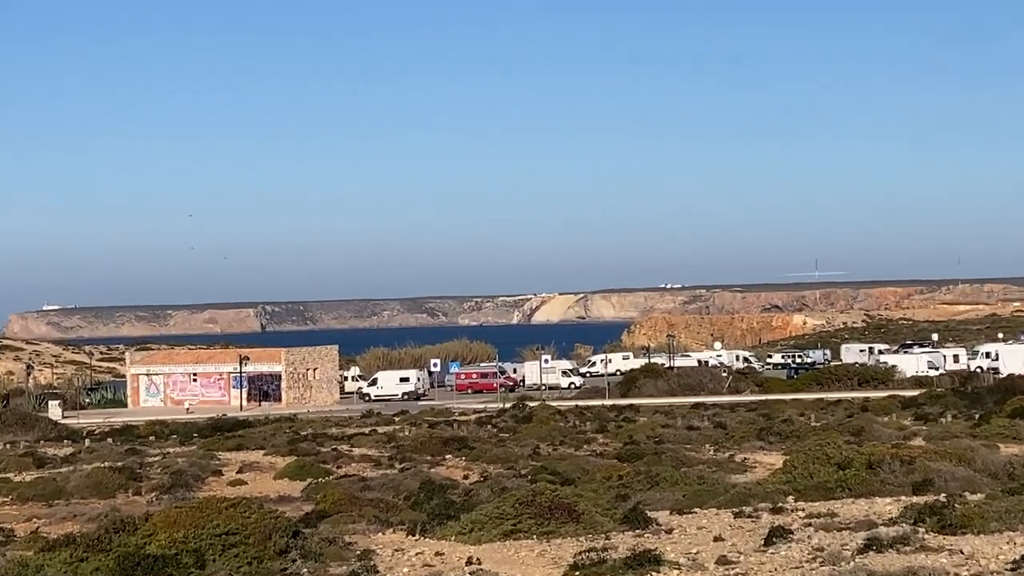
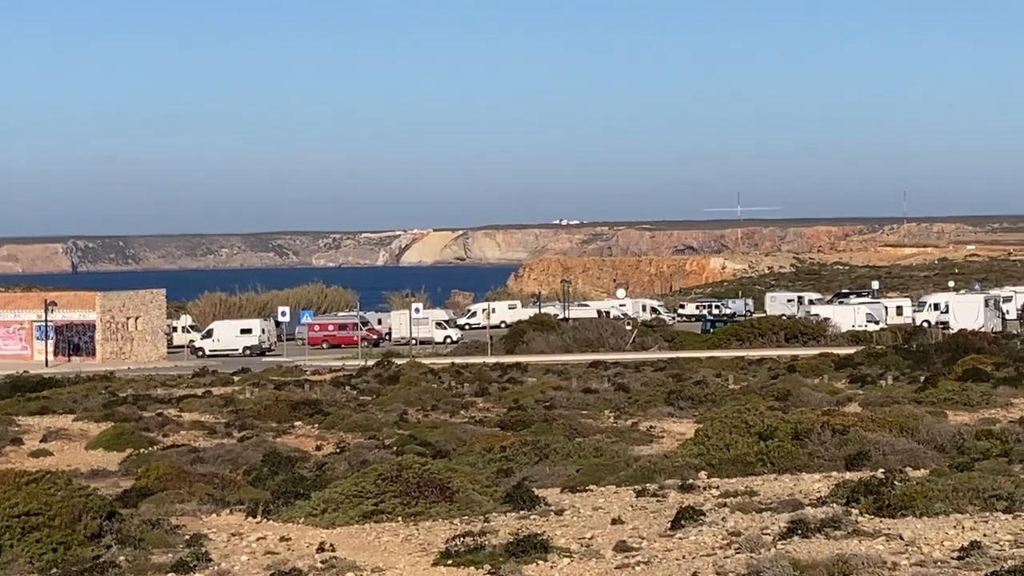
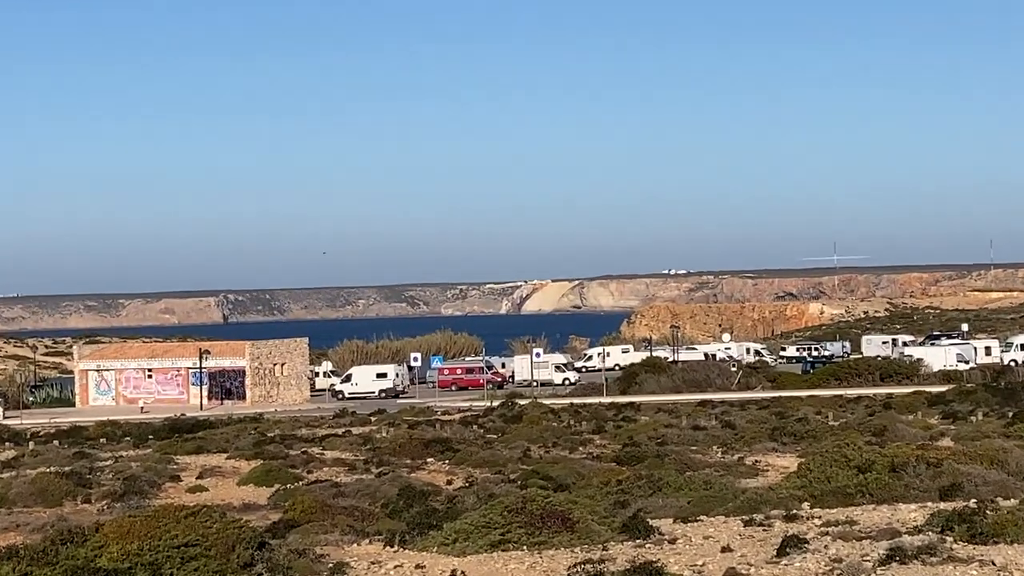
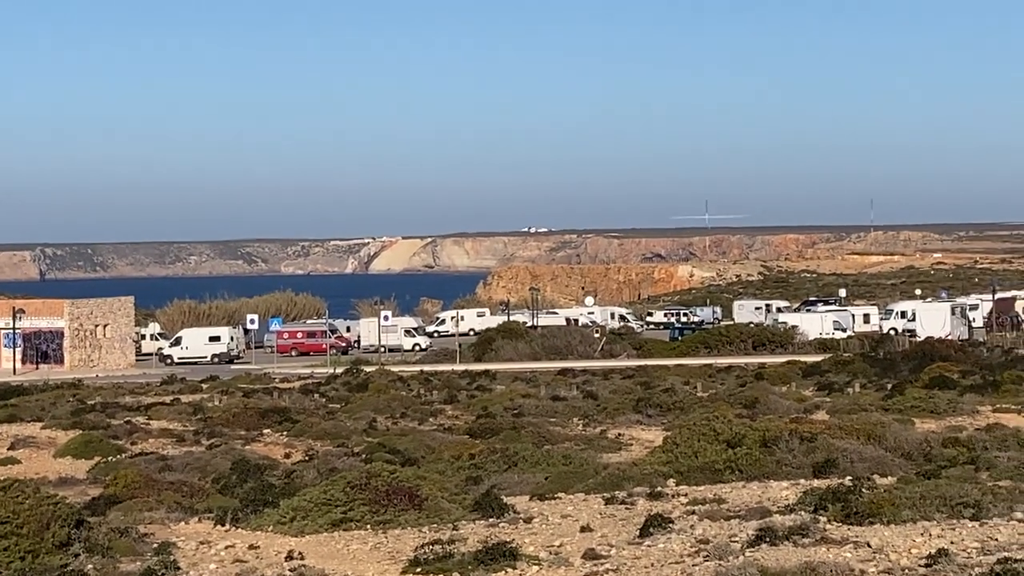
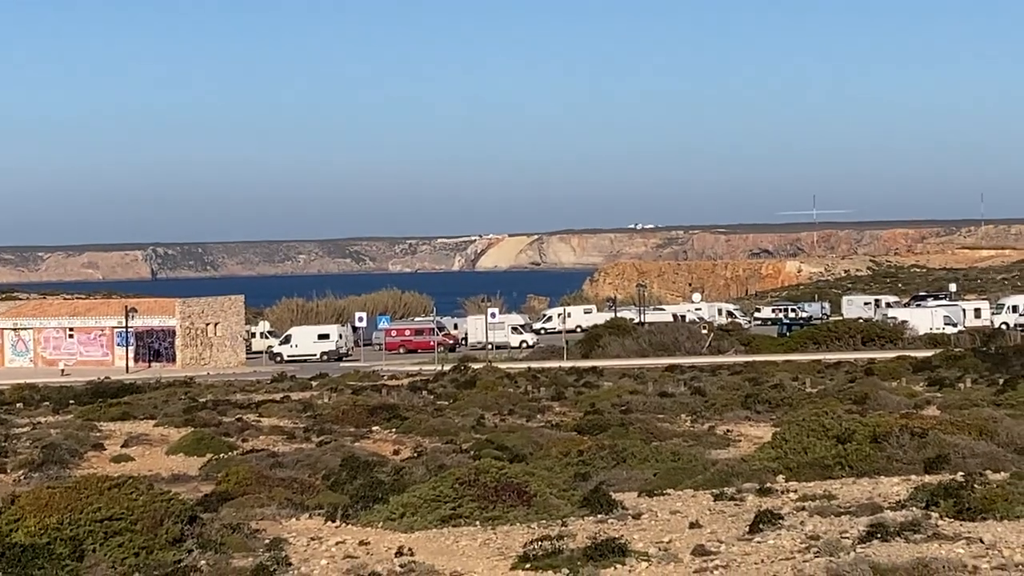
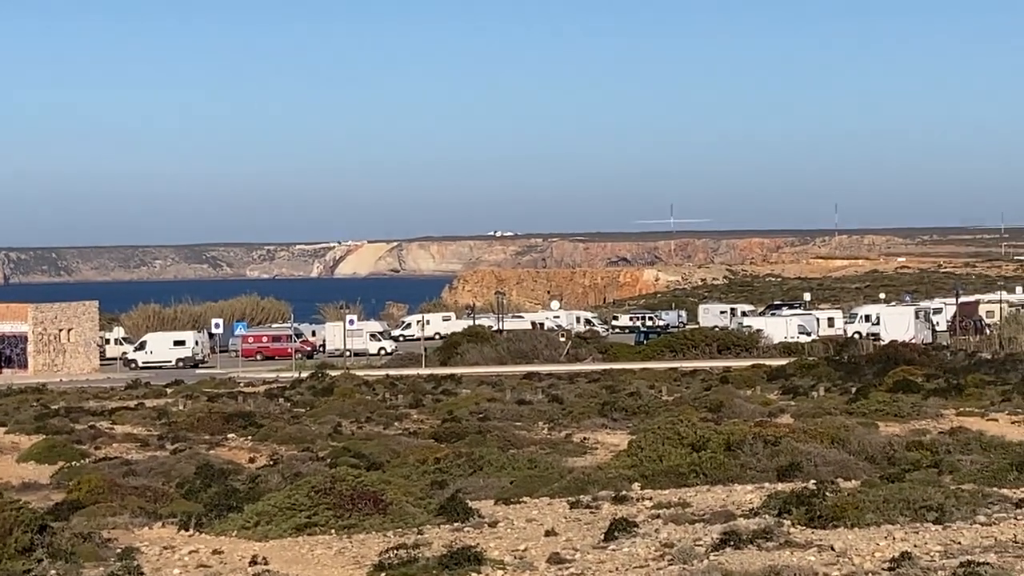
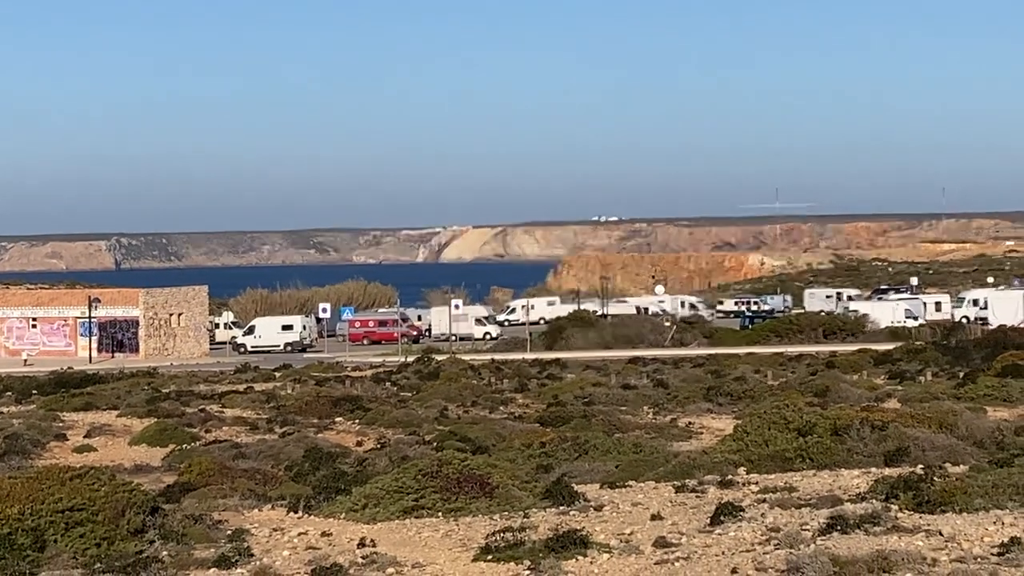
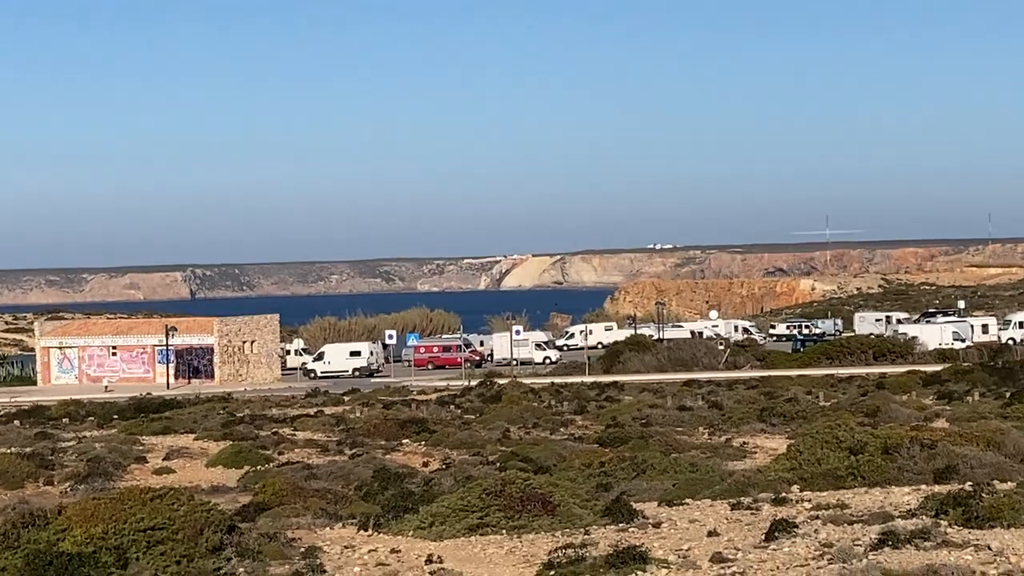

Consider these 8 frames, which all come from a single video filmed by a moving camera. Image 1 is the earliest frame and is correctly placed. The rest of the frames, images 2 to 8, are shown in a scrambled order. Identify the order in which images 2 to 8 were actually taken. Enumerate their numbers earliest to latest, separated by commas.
3, 8, 5, 7, 2, 4, 6
